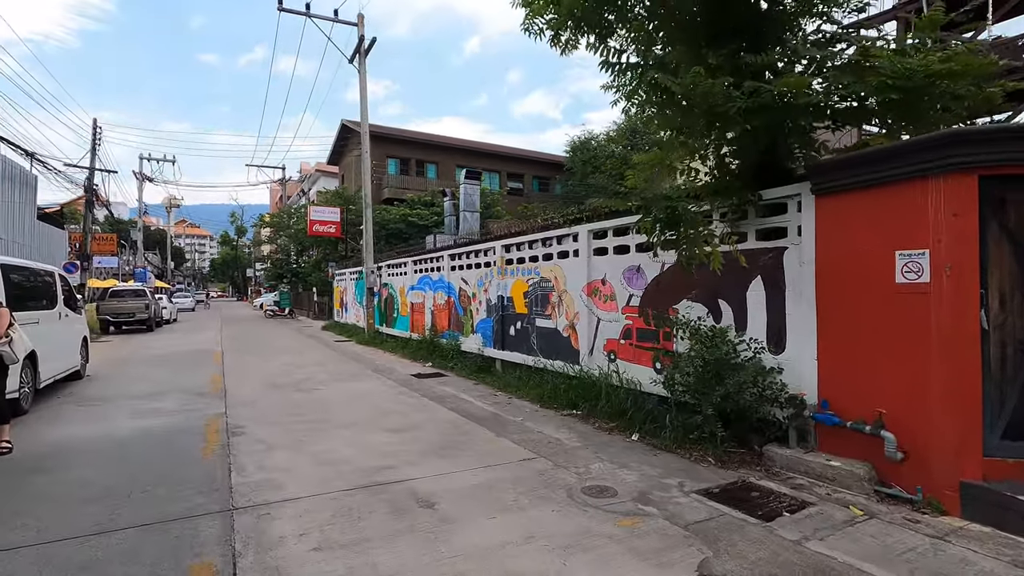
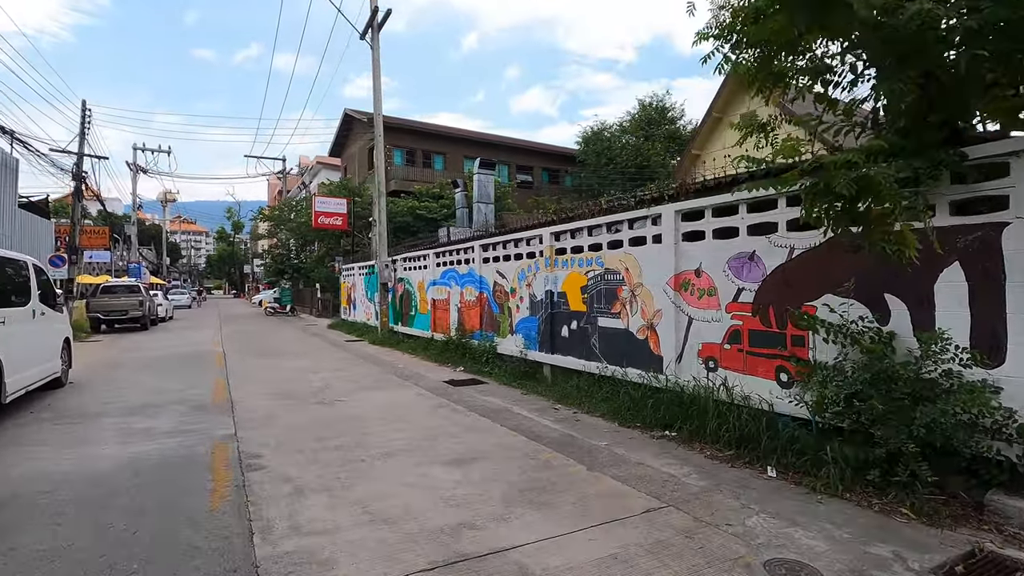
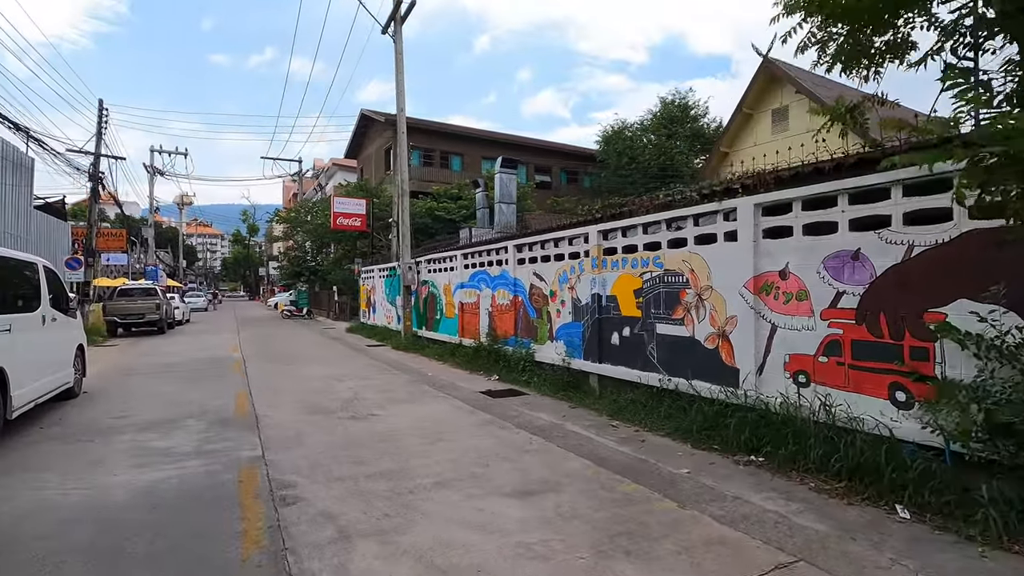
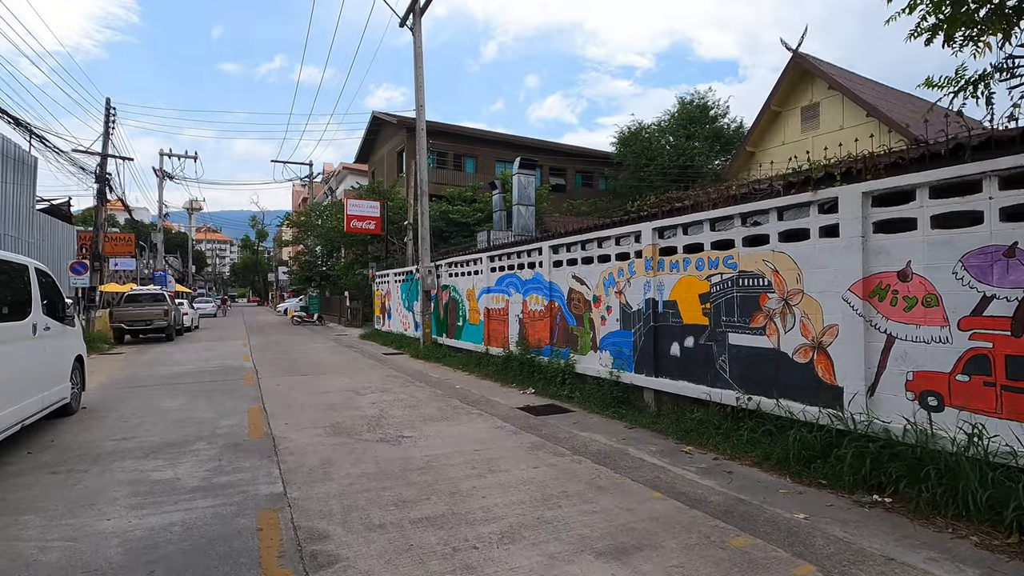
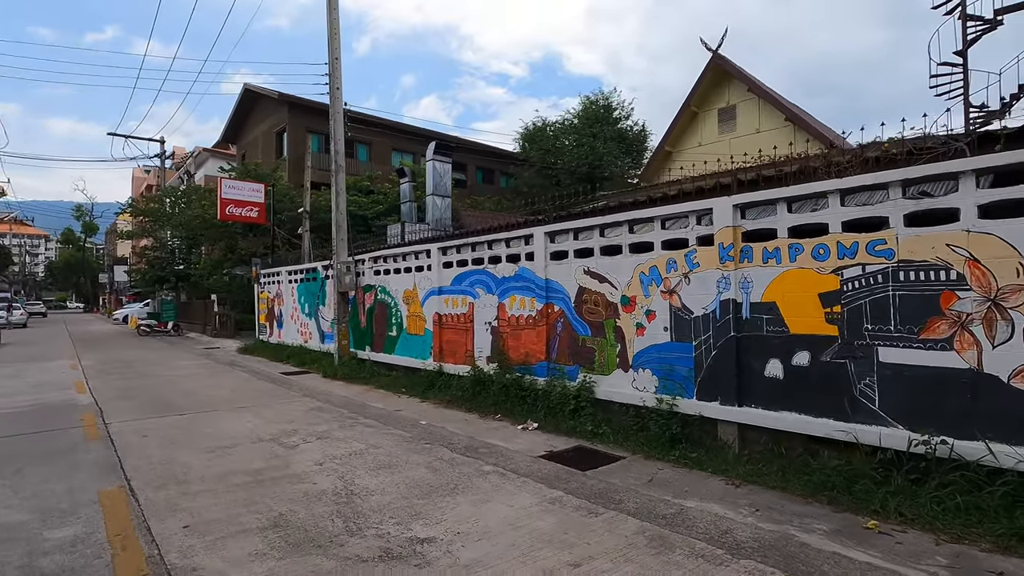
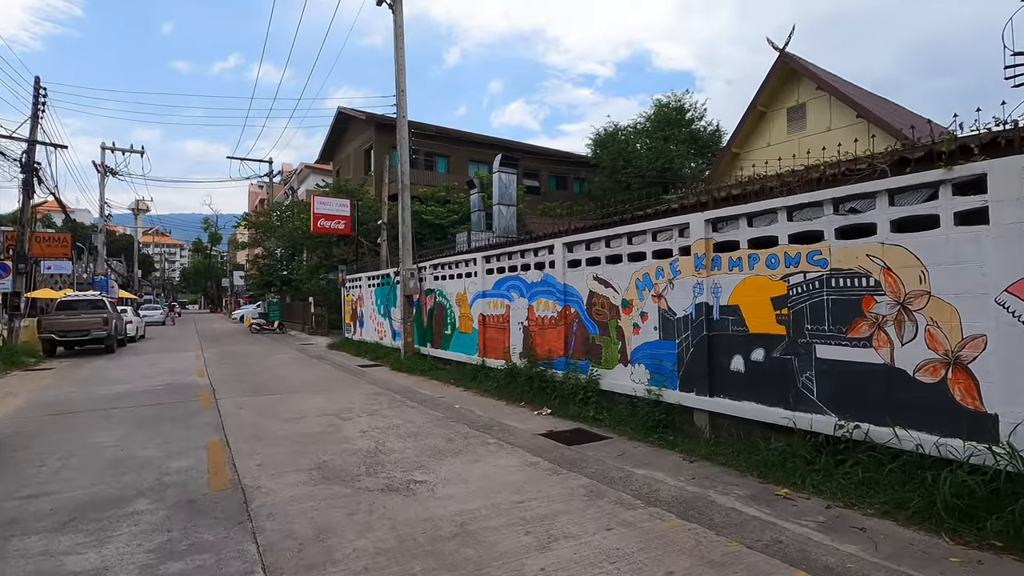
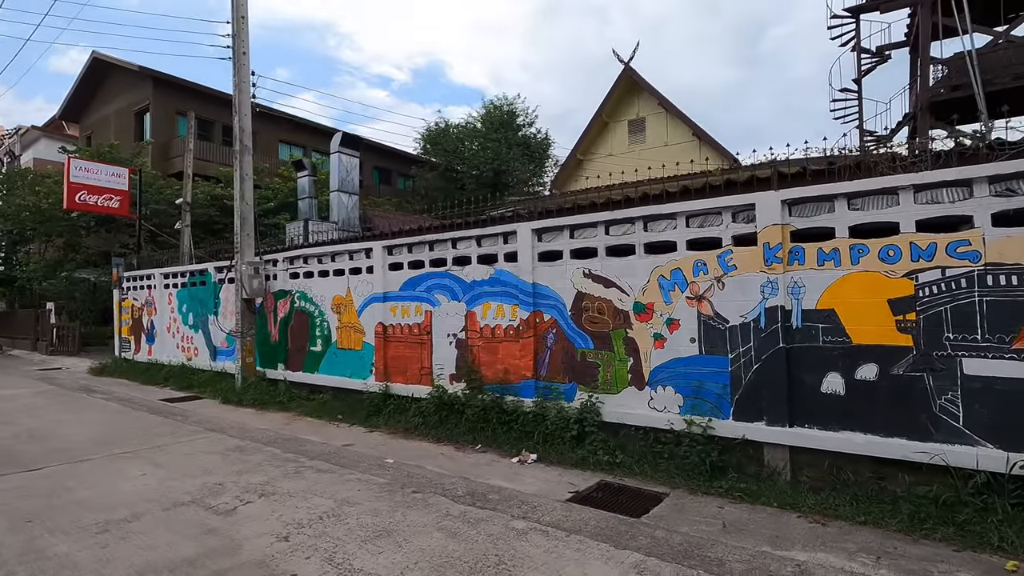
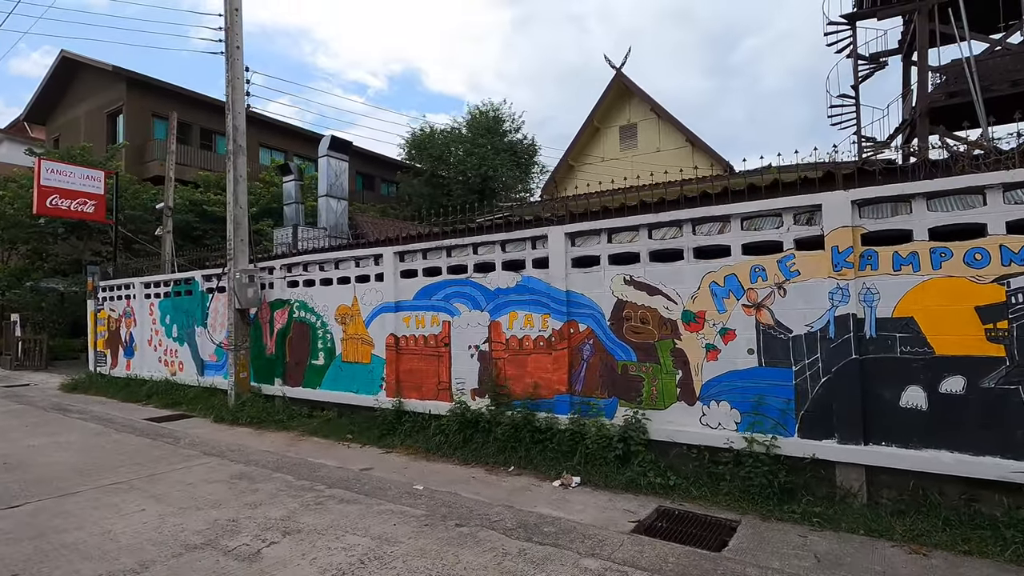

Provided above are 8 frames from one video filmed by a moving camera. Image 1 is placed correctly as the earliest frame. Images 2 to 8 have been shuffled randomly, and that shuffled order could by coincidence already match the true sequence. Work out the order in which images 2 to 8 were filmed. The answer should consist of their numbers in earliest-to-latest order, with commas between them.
2, 3, 4, 6, 5, 7, 8
